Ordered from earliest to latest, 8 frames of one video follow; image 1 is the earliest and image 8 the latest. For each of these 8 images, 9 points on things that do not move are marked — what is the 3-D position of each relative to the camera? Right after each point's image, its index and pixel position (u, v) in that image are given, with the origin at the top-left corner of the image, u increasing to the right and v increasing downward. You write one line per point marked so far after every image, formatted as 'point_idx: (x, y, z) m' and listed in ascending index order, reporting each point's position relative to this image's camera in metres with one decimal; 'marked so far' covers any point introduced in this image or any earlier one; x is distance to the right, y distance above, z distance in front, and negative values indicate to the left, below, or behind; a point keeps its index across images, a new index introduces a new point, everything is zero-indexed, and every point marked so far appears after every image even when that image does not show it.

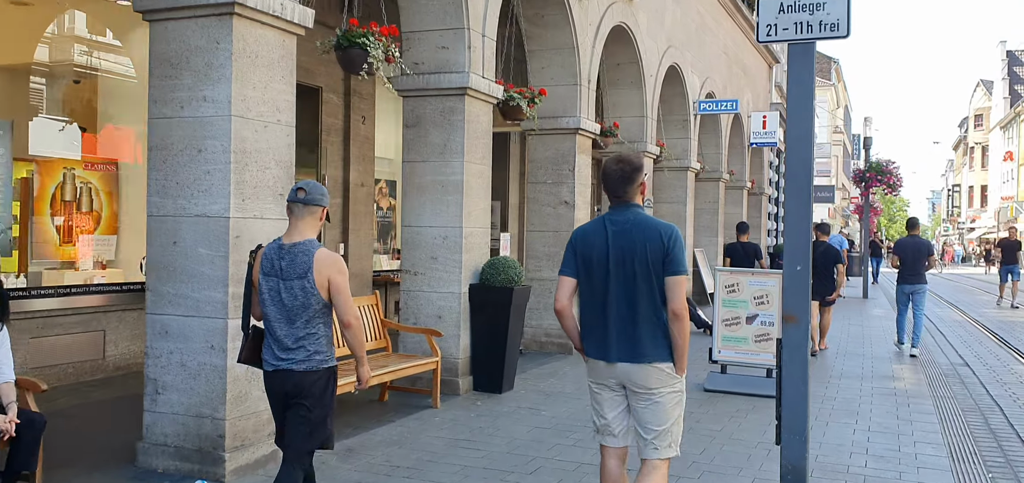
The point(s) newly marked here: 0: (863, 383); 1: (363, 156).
0: (+3.2, -1.3, +8.5) m
1: (-1.9, +1.1, +11.5) m
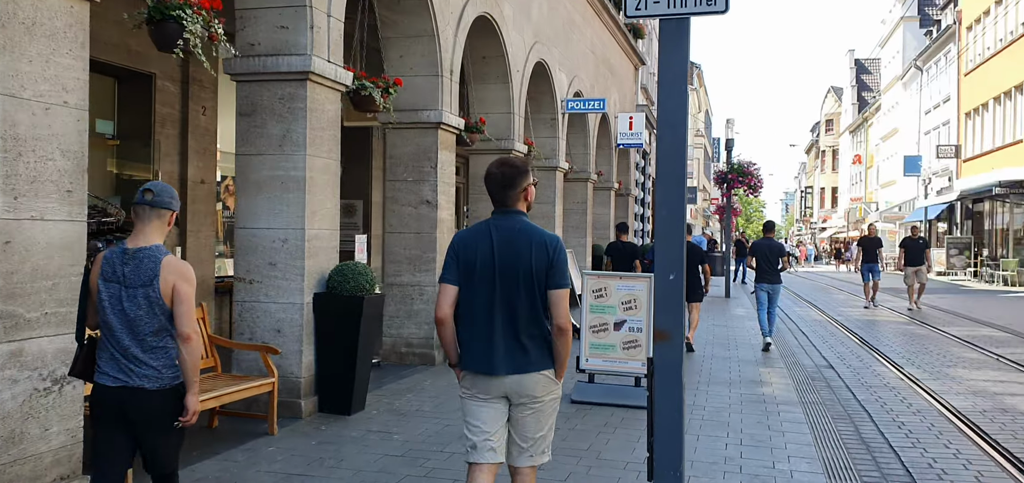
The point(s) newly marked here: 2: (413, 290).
0: (+2.0, -1.3, +8.2) m
1: (-3.5, +1.0, +10.5) m
2: (-1.0, -0.5, +8.9) m
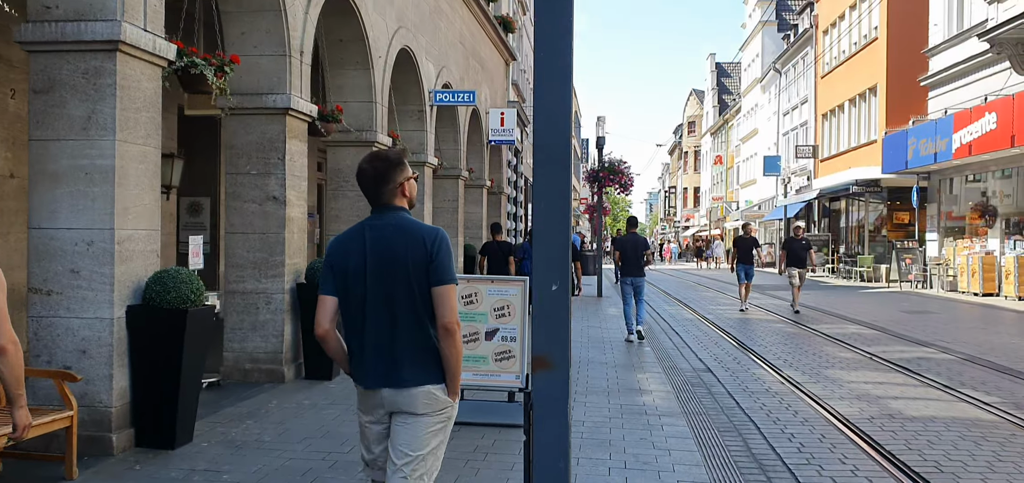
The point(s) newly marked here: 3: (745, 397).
0: (+0.8, -1.3, +7.7) m
1: (-4.9, +1.0, +9.1) m
2: (-2.2, -0.5, +7.9) m
3: (+2.0, -1.3, +7.8) m
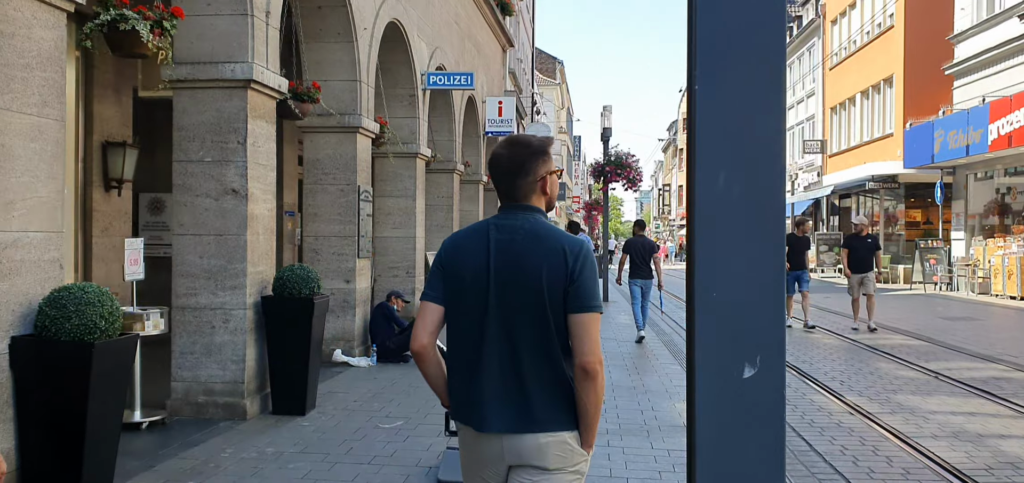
0: (+0.9, -1.3, +6.2) m
1: (-4.8, +1.0, +7.5) m
2: (-2.1, -0.5, +6.4) m
3: (+2.1, -1.3, +6.4) m
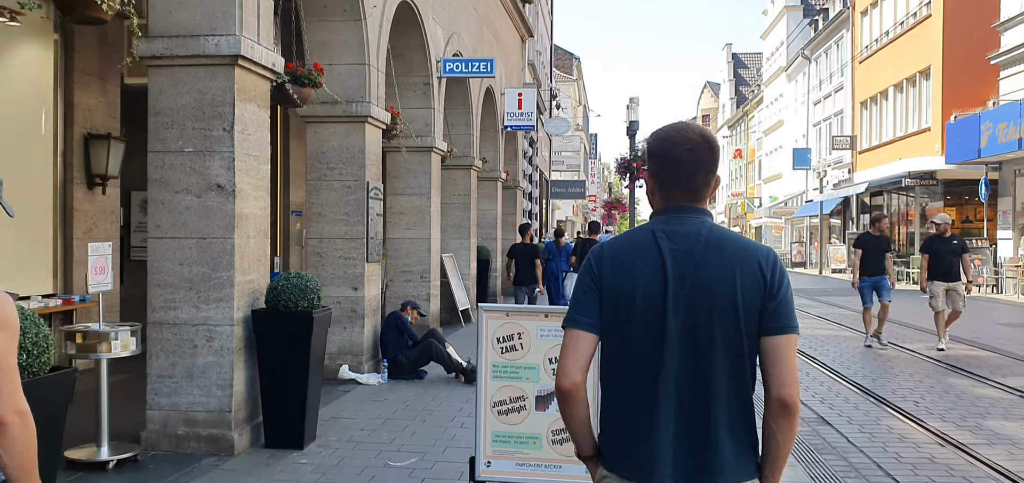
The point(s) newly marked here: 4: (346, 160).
0: (+1.1, -1.3, +5.2) m
1: (-4.6, +1.0, +6.6) m
2: (-1.9, -0.5, +5.5) m
3: (+2.3, -1.3, +5.3) m
4: (-1.4, +0.7, +8.0) m
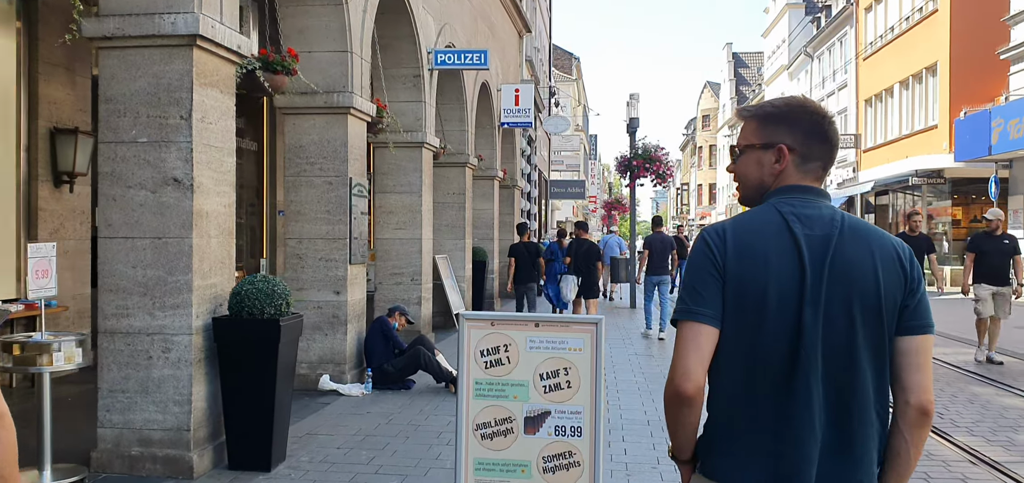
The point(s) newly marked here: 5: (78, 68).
0: (+1.1, -1.3, +4.7) m
1: (-4.7, +0.9, +6.1) m
2: (-1.9, -0.5, +4.9) m
3: (+2.2, -1.3, +4.8) m
4: (-1.5, +0.7, +7.4) m
5: (-4.0, +1.6, +8.5) m
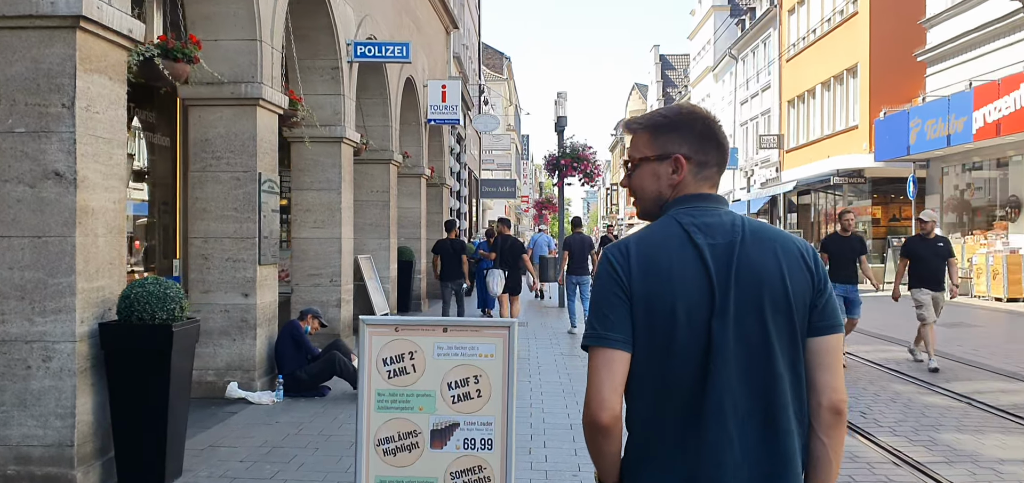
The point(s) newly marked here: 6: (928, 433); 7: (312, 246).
0: (+0.6, -1.3, +4.5) m
1: (-5.2, +0.9, +5.5) m
2: (-2.4, -0.5, +4.5) m
3: (+1.8, -1.3, +4.7) m
4: (-2.1, +0.7, +7.0) m
5: (-4.7, +1.6, +8.0) m
6: (+2.7, -1.3, +6.0) m
7: (-2.1, 0.0, +9.7) m
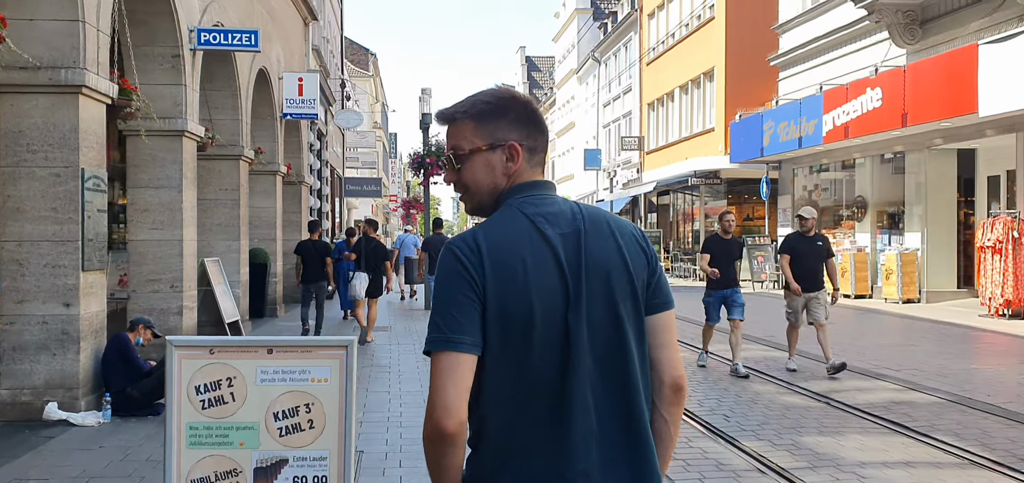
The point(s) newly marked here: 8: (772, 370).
0: (0.0, -1.3, +4.1) m
1: (-6.0, +0.9, +4.3) m
2: (-3.0, -0.6, +3.8) m
3: (+1.1, -1.3, +4.5) m
4: (-3.1, +0.7, +6.3) m
5: (-5.9, +1.6, +6.8) m
6: (+1.8, -1.3, +6.0) m
7: (-3.5, -0.1, +8.9) m
8: (+2.5, -1.2, +8.7) m
